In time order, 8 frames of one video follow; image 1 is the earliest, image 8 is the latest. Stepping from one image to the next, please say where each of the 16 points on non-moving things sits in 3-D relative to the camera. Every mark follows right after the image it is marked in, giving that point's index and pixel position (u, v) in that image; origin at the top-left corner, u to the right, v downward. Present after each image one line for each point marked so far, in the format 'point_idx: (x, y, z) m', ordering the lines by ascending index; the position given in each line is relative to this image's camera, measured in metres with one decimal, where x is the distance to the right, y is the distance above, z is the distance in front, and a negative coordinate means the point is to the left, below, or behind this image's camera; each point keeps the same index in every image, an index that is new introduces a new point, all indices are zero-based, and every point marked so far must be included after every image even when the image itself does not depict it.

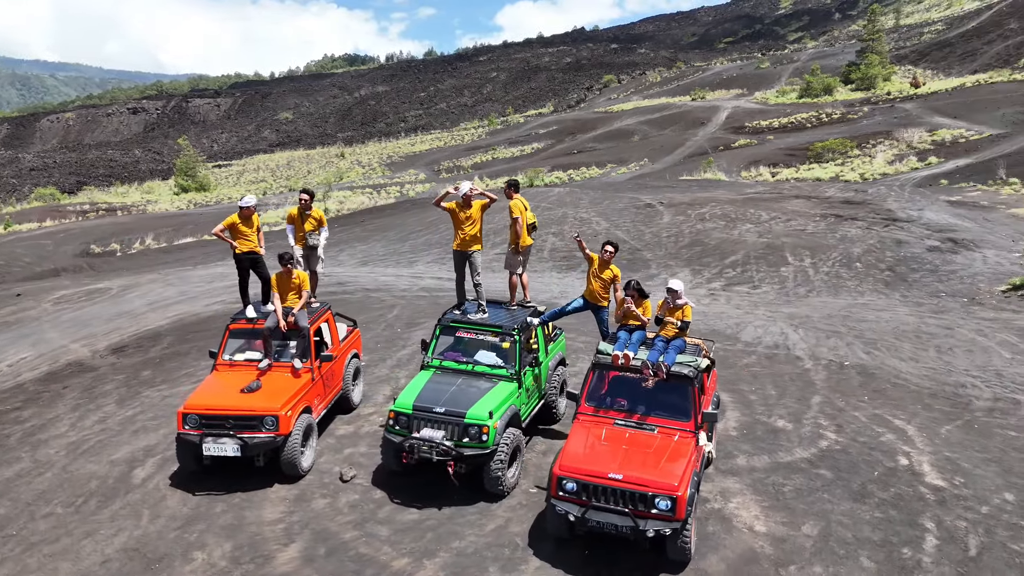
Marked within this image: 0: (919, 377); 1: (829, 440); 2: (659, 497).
0: (+6.3, -1.4, +11.6) m
1: (+3.0, -1.4, +7.0) m
2: (+1.0, -1.4, +5.0) m
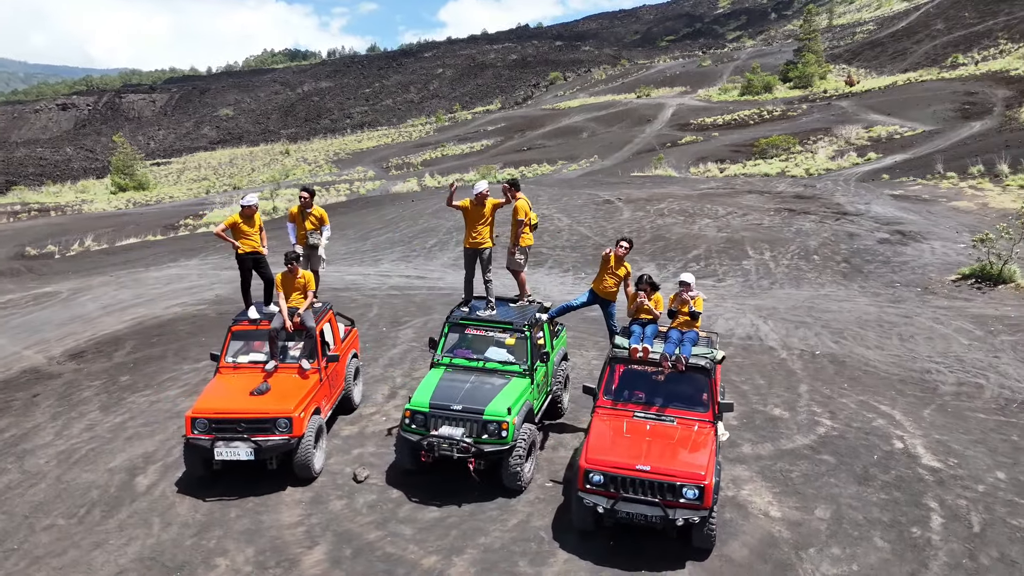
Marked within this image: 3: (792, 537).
0: (+6.1, -1.2, +12.0) m
1: (+3.1, -1.3, +7.2) m
2: (+1.2, -1.4, +5.1) m
3: (+2.1, -1.8, +5.5) m
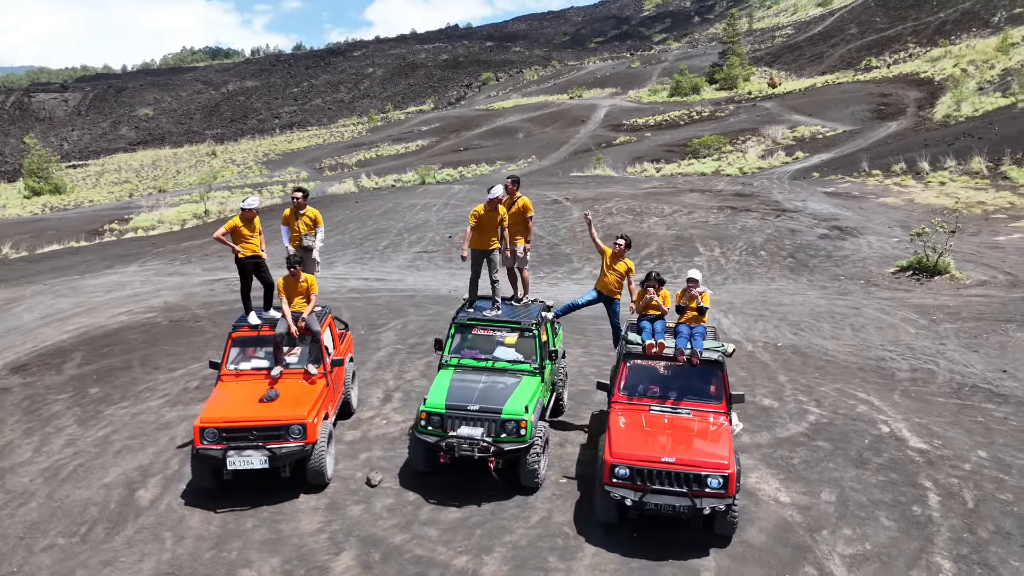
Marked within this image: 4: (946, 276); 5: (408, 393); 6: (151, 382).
0: (+5.6, -1.1, +12.6) m
1: (+3.1, -1.3, +7.6) m
2: (+1.4, -1.3, +5.3) m
3: (+2.3, -1.8, +5.8) m
4: (+10.1, +0.3, +17.4) m
5: (-1.1, -1.2, +8.2) m
6: (-4.5, -1.2, +9.2) m
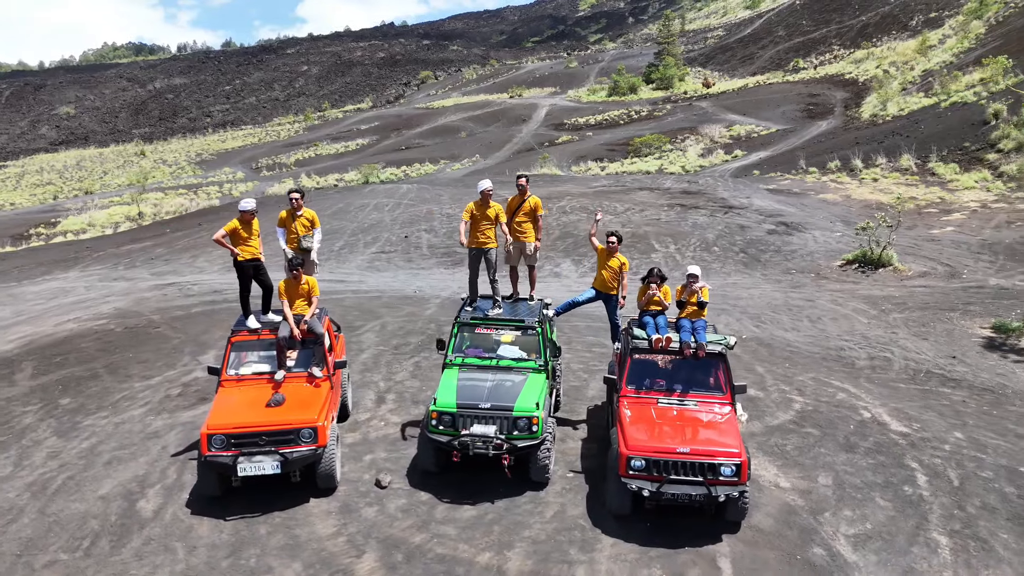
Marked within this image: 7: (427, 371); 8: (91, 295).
0: (+5.2, -1.0, +13.1) m
1: (+3.1, -1.2, +7.9) m
2: (+1.6, -1.3, +5.5) m
3: (+2.4, -1.7, +6.0) m
4: (+9.3, +0.5, +18.3) m
5: (-1.2, -1.2, +8.2) m
6: (-4.6, -1.2, +8.9) m
7: (-1.0, -1.0, +8.8) m
8: (-11.0, -0.2, +19.5) m
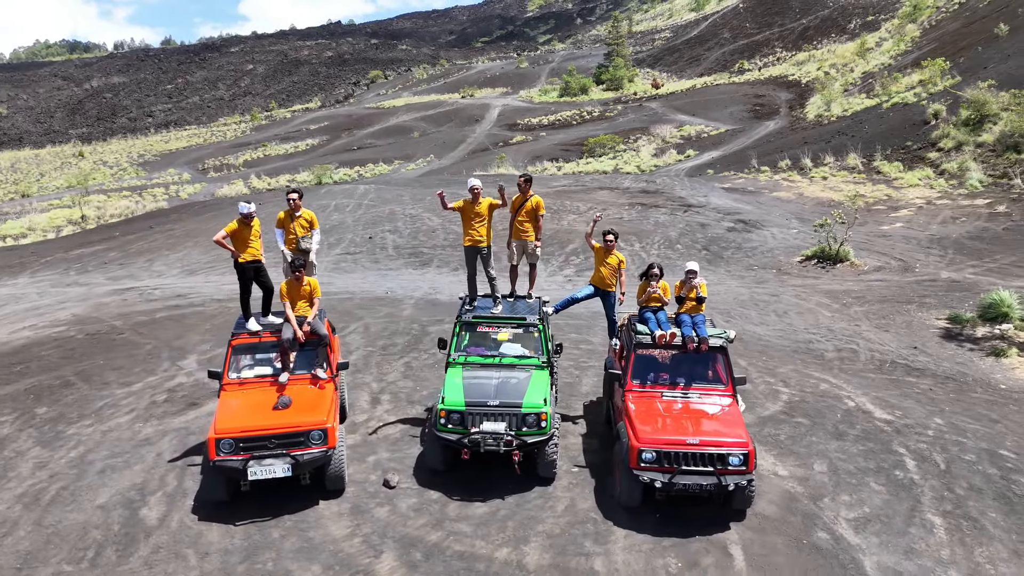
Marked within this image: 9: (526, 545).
0: (+4.8, -0.9, +13.5) m
1: (+3.0, -1.2, +8.1) m
2: (+1.7, -1.3, +5.6) m
3: (+2.5, -1.7, +6.2) m
4: (+8.5, +0.6, +18.9) m
5: (-1.3, -1.2, +8.2) m
6: (-4.7, -1.3, +8.7) m
7: (-1.1, -1.0, +8.8) m
8: (-11.8, -0.3, +18.8) m
9: (+0.1, -1.9, +5.5) m
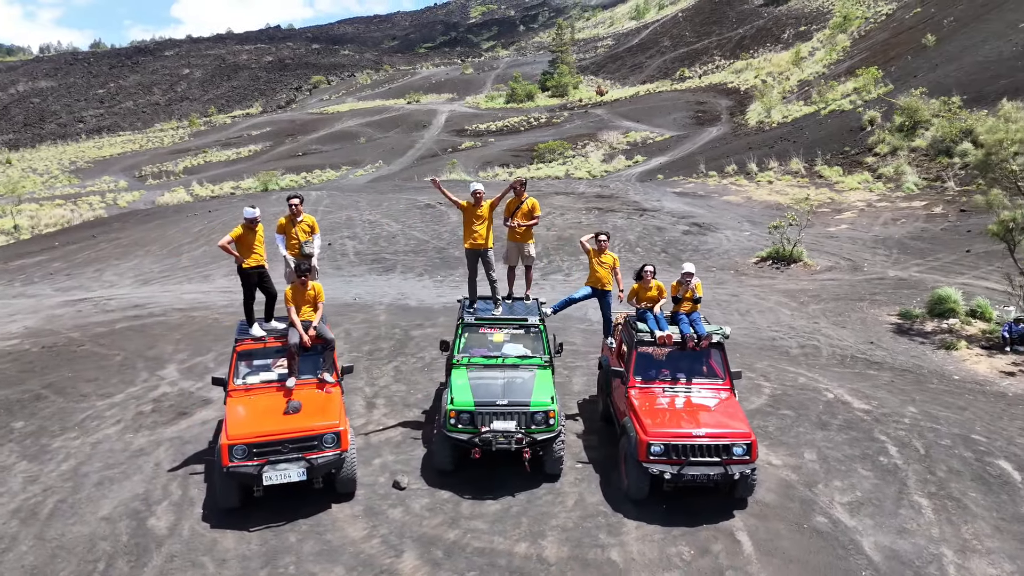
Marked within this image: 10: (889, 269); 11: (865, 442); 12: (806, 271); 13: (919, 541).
0: (+4.3, -0.9, +14.0) m
1: (+2.9, -1.1, +8.5) m
2: (+1.8, -1.2, +5.9) m
3: (+2.5, -1.7, +6.5) m
4: (+7.6, +0.6, +19.6) m
5: (-1.3, -1.2, +8.2) m
6: (-4.8, -1.4, +8.4) m
7: (-1.2, -1.0, +8.9) m
8: (-12.6, -0.6, +18.0) m
9: (+0.2, -1.9, +5.6) m
10: (+9.6, +0.5, +18.9) m
11: (+3.4, -1.5, +7.1) m
12: (+7.6, +0.4, +19.2) m
13: (+3.1, -1.9, +5.7) m
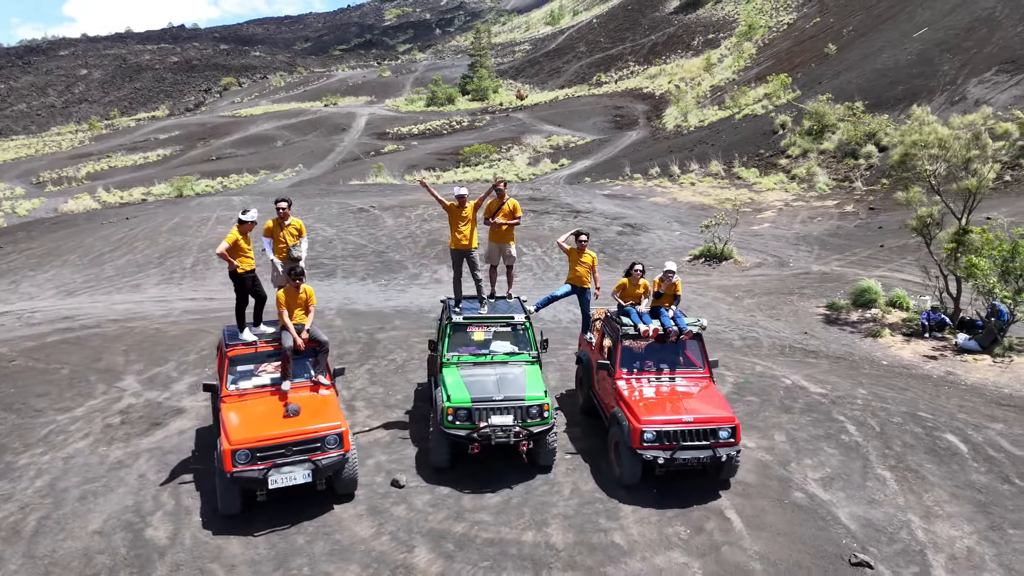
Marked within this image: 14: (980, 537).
0: (+3.4, -0.8, +14.6) m
1: (+2.6, -1.1, +9.0) m
2: (+1.8, -1.2, +6.3) m
3: (+2.5, -1.6, +7.0) m
4: (+6.1, +0.7, +20.5) m
5: (-1.6, -1.2, +8.2) m
6: (-5.1, -1.5, +8.1) m
7: (-1.5, -1.1, +8.9) m
8: (-13.9, -0.9, +16.8) m
9: (+0.3, -1.9, +5.8) m
10: (+8.1, +0.6, +20.0) m
11: (+3.2, -1.4, +7.6) m
12: (+6.1, +0.6, +20.1) m
13: (+3.1, -1.8, +6.2) m
14: (+3.7, -2.0, +5.8) m
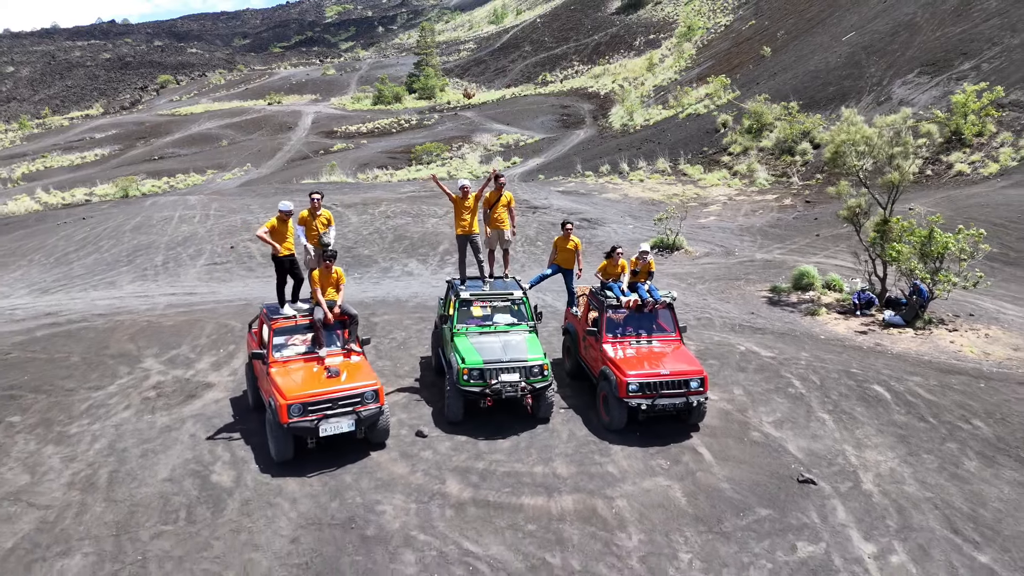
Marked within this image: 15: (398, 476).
0: (+2.9, -0.5, +15.9) m
1: (+2.5, -0.8, +10.3) m
2: (+1.8, -0.9, +7.5) m
3: (+2.5, -1.3, +8.3) m
4: (+5.1, +1.1, +22.1) m
5: (-1.6, -1.0, +9.3) m
6: (-5.1, -1.3, +8.9) m
7: (-1.7, -0.9, +9.9) m
8: (-14.5, -0.9, +16.9) m
9: (+0.4, -1.7, +7.0) m
10: (+7.1, +1.0, +21.7) m
11: (+3.2, -1.1, +9.0) m
12: (+5.1, +0.9, +21.7) m
13: (+3.2, -1.6, +7.6) m
14: (+3.8, -1.7, +7.3) m
15: (-1.0, -1.7, +6.7) m
